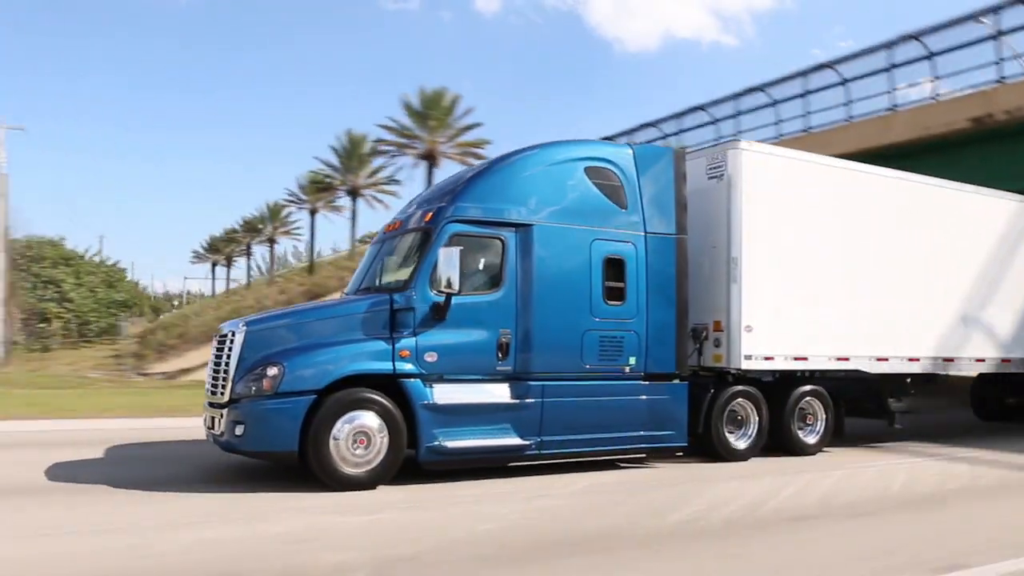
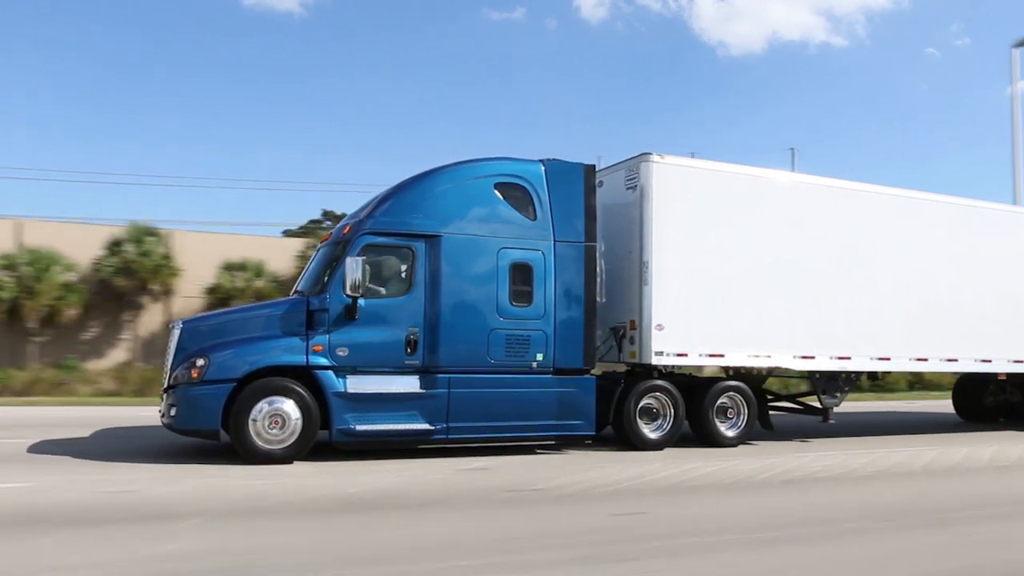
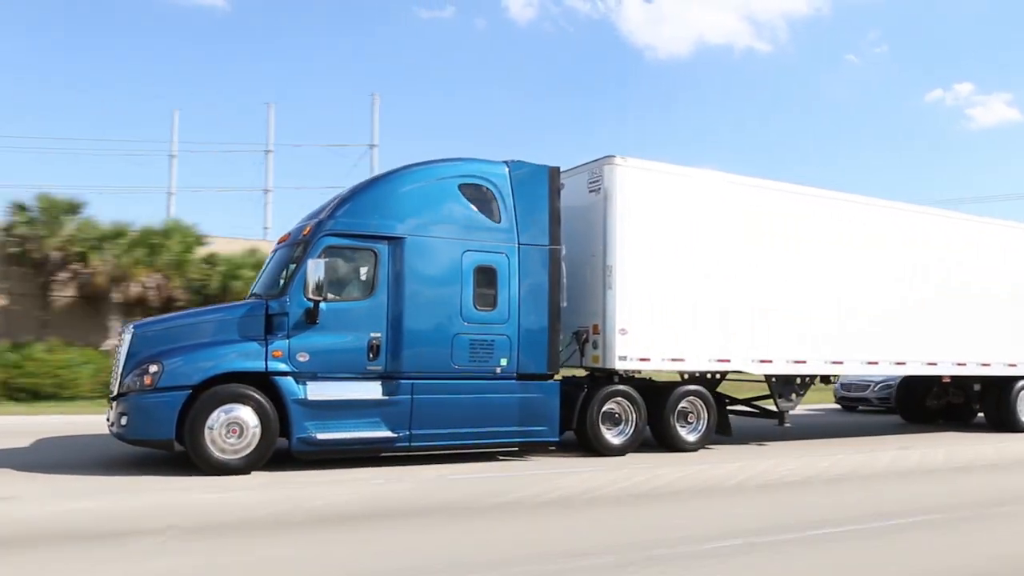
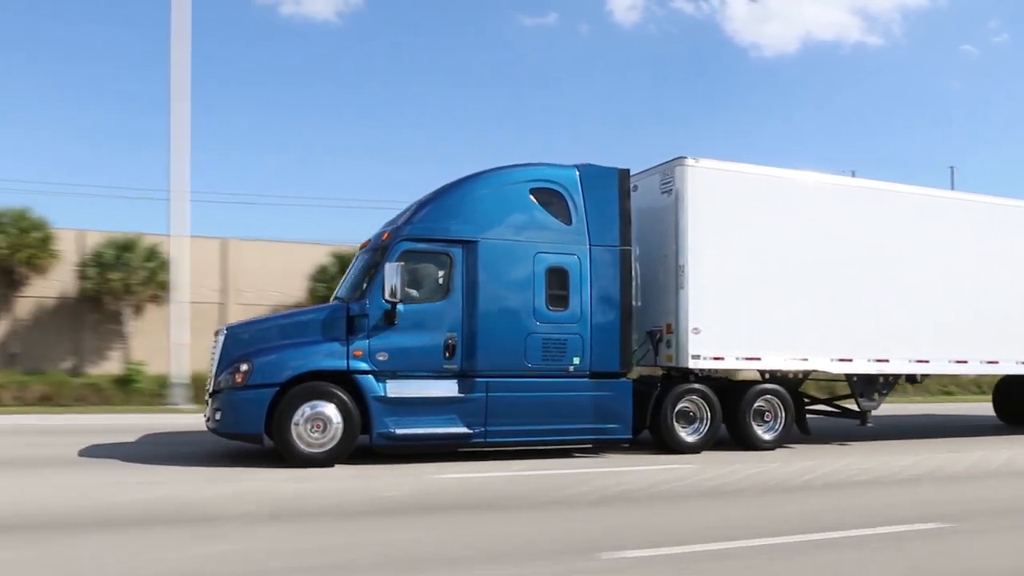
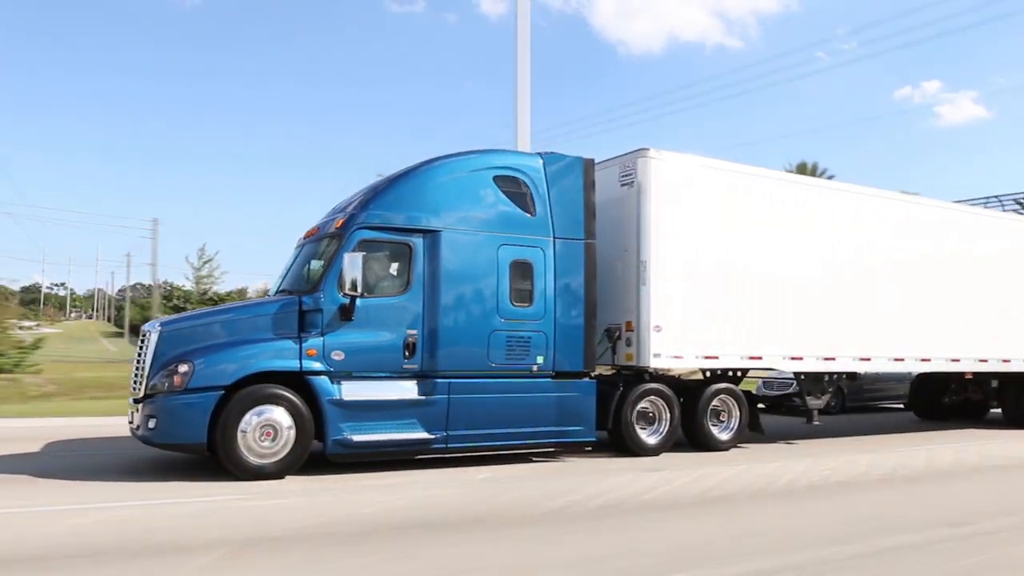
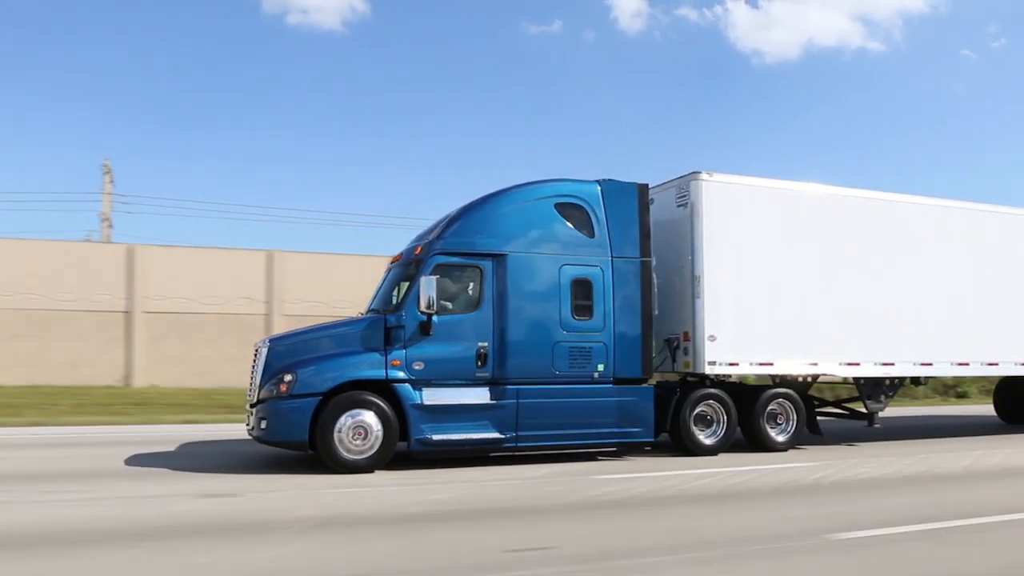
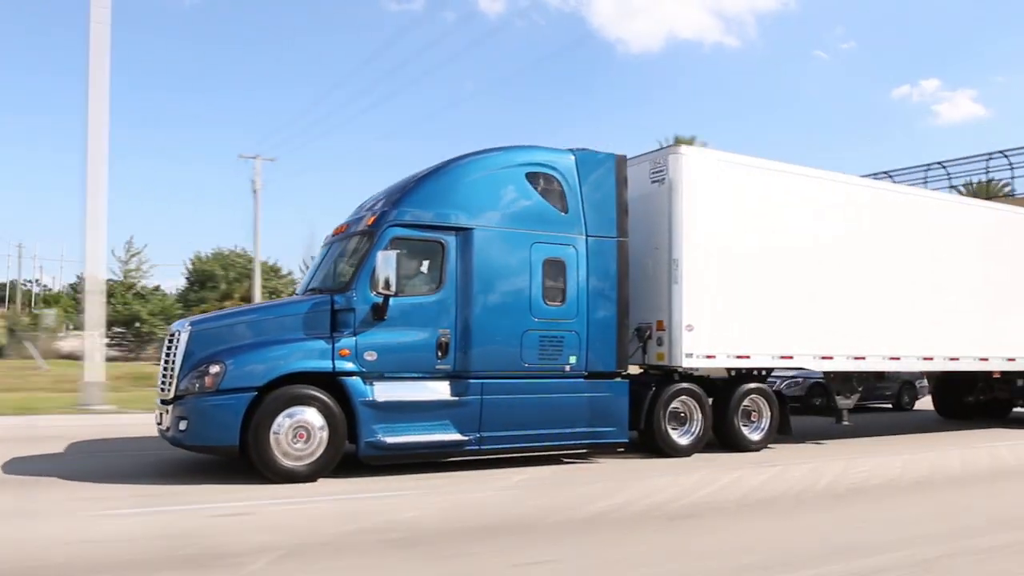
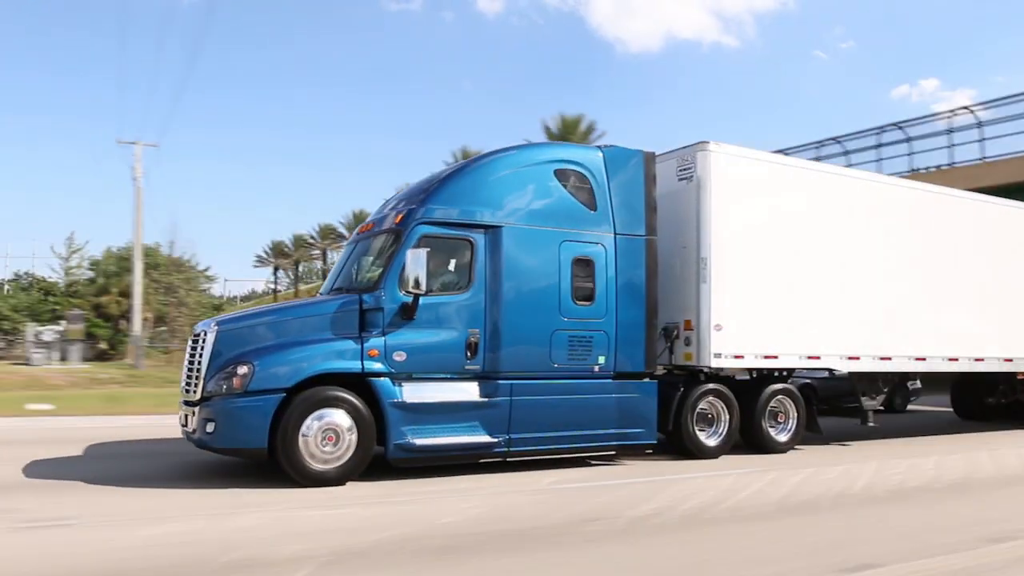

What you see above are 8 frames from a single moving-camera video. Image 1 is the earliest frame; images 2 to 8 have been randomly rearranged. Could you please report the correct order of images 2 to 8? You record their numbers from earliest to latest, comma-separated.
8, 7, 5, 3, 2, 4, 6
